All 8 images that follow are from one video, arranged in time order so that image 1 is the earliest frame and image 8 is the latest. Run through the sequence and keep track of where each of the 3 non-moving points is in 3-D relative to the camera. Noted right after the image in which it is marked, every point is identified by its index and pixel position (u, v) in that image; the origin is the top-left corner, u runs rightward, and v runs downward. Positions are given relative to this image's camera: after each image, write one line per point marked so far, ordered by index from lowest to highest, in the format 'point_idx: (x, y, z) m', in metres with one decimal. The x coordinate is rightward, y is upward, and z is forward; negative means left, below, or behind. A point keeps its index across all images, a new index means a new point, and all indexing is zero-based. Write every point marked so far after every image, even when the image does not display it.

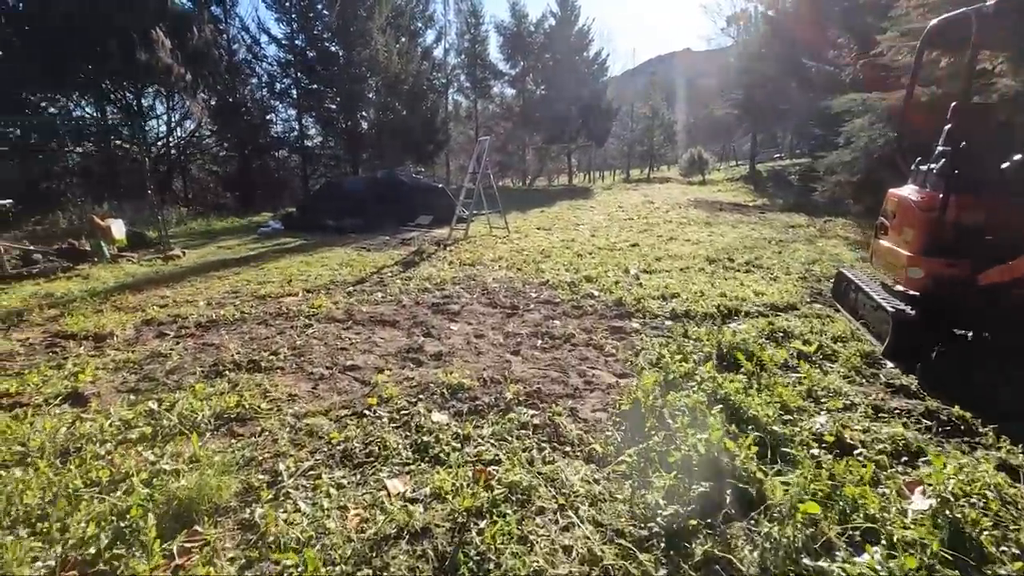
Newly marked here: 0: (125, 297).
0: (-3.3, -0.1, +4.7) m
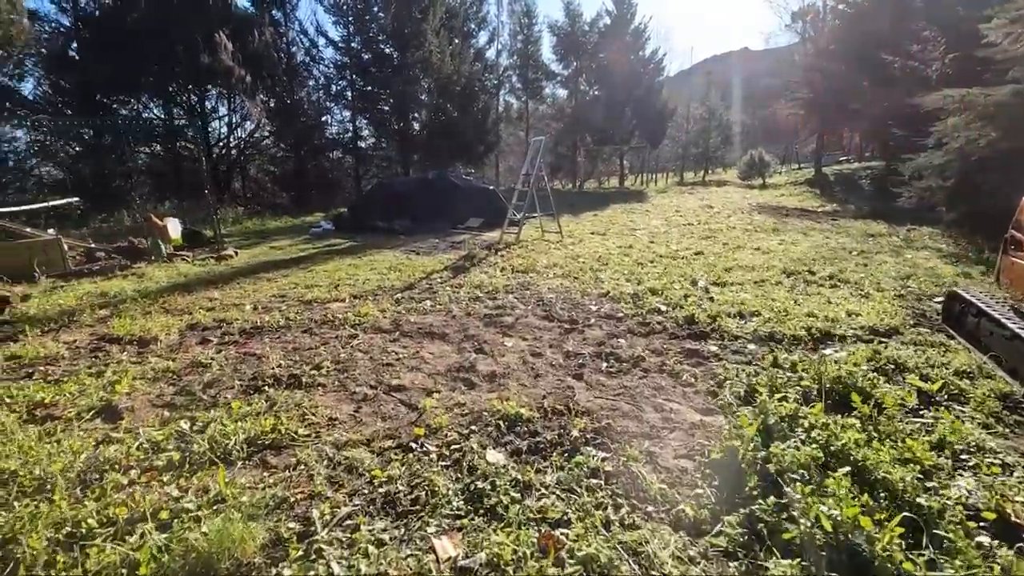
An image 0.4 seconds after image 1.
0: (-2.9, -0.1, +4.6) m
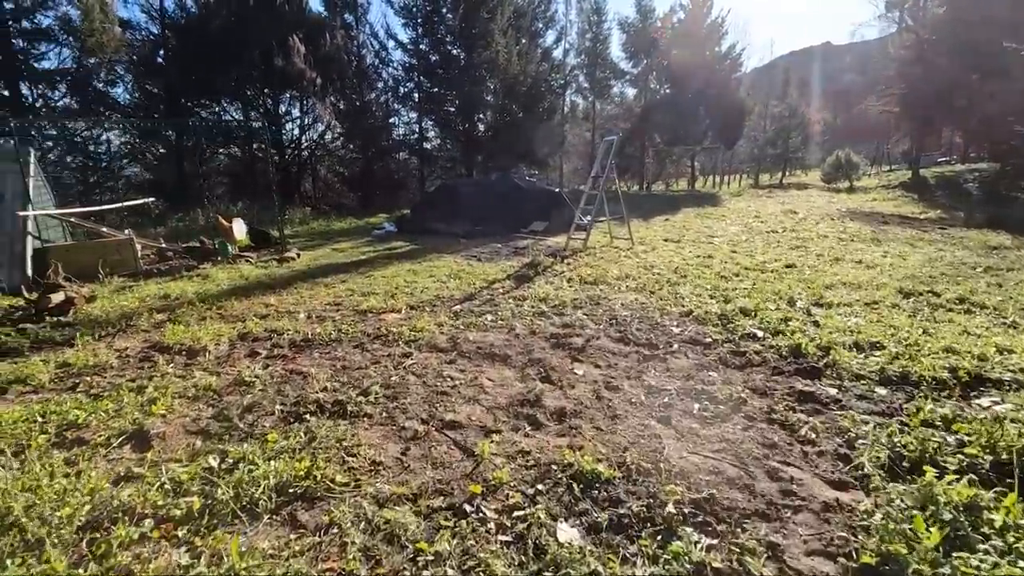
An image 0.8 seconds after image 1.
0: (-2.3, -0.1, +4.5) m
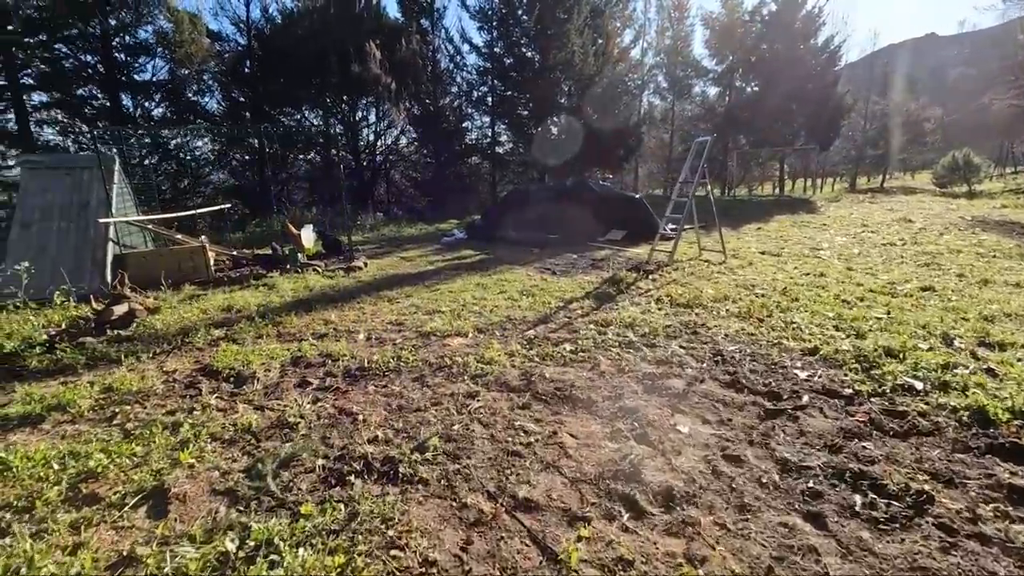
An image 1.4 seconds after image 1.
0: (-1.7, -0.2, +4.2) m
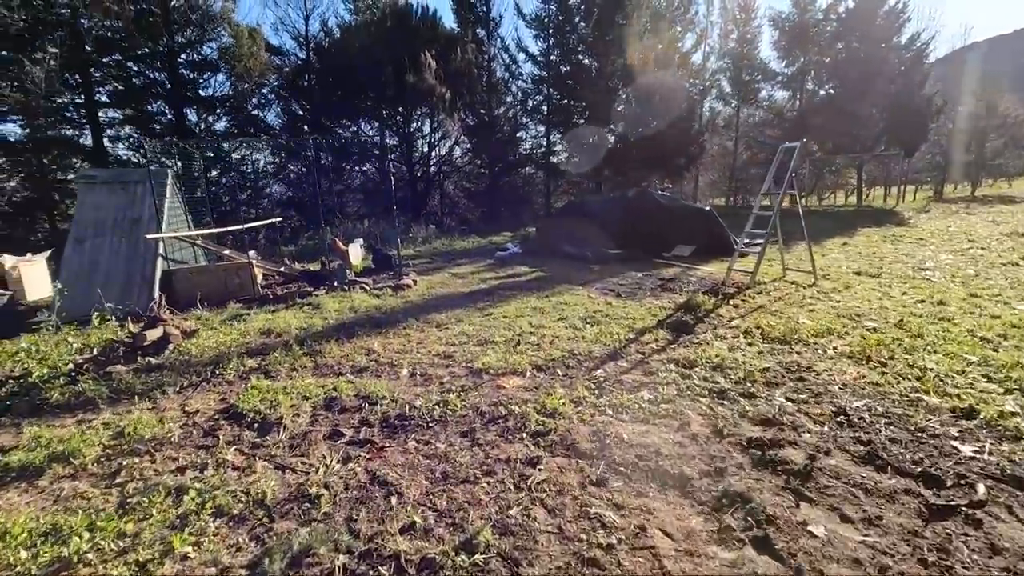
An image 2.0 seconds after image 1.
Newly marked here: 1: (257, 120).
0: (-1.3, -0.4, +3.8) m
1: (-5.9, +3.8, +12.3) m
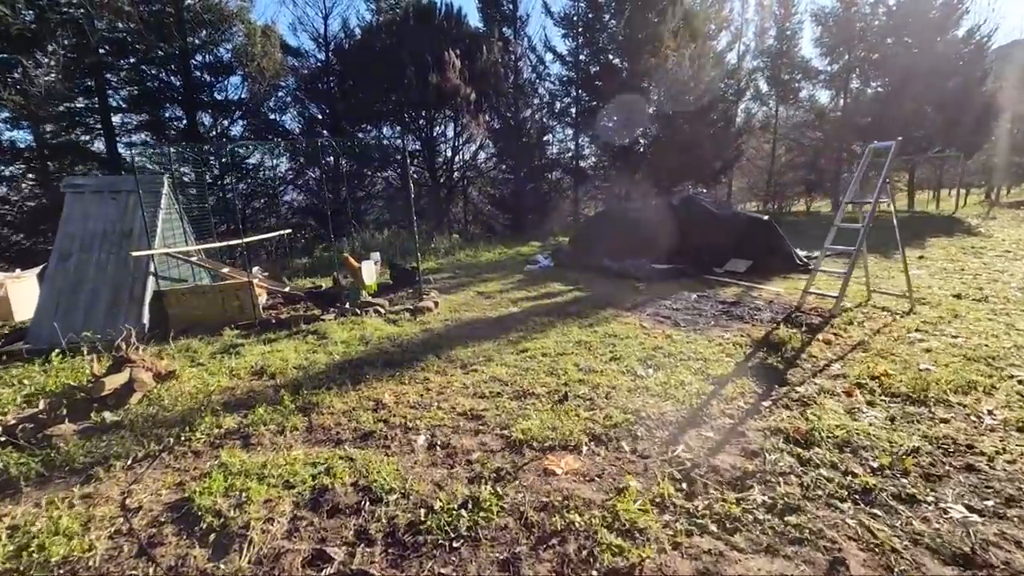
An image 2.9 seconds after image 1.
0: (-1.0, -0.6, +3.1) m
1: (-5.2, +3.6, +11.8) m
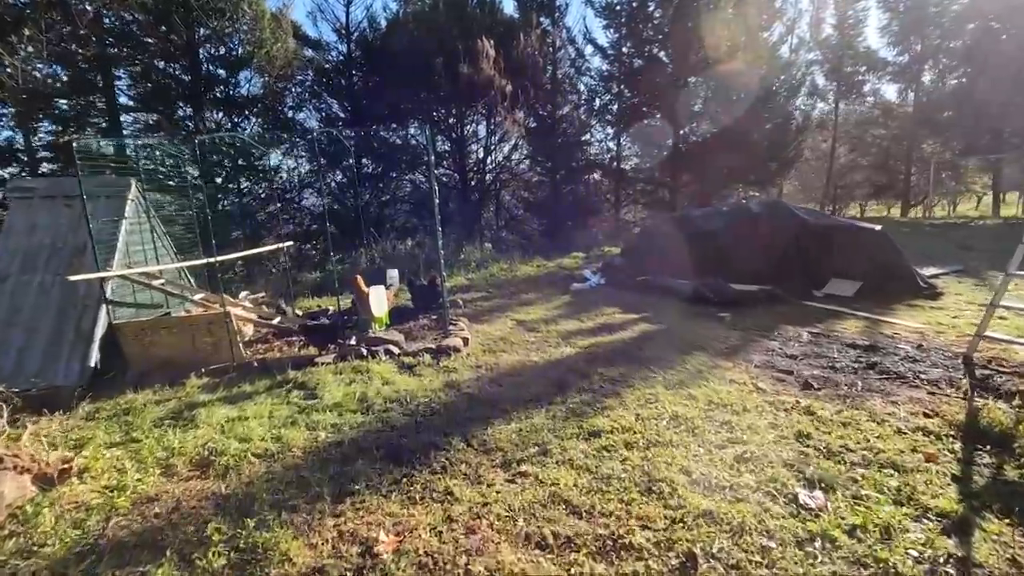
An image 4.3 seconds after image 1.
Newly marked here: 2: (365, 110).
0: (-0.8, -0.9, +1.8) m
1: (-4.4, +3.3, +10.8) m
2: (-3.0, +3.6, +10.9) m
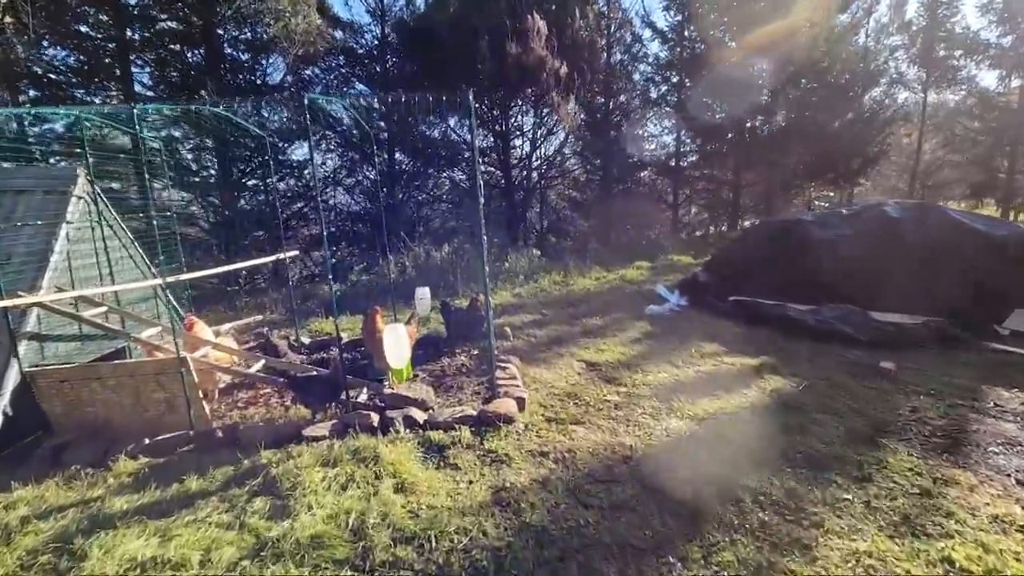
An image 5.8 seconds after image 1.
0: (-0.5, -1.1, +0.6) m
1: (-3.5, +3.2, +9.8) m
2: (-2.1, +3.5, +9.7) m
